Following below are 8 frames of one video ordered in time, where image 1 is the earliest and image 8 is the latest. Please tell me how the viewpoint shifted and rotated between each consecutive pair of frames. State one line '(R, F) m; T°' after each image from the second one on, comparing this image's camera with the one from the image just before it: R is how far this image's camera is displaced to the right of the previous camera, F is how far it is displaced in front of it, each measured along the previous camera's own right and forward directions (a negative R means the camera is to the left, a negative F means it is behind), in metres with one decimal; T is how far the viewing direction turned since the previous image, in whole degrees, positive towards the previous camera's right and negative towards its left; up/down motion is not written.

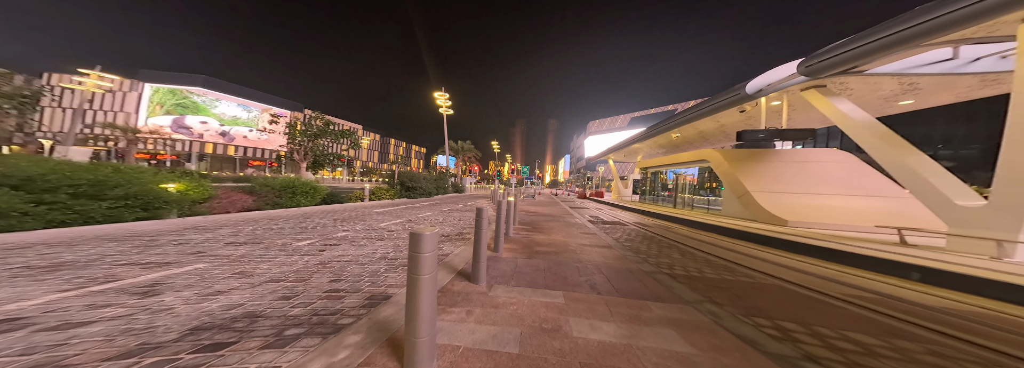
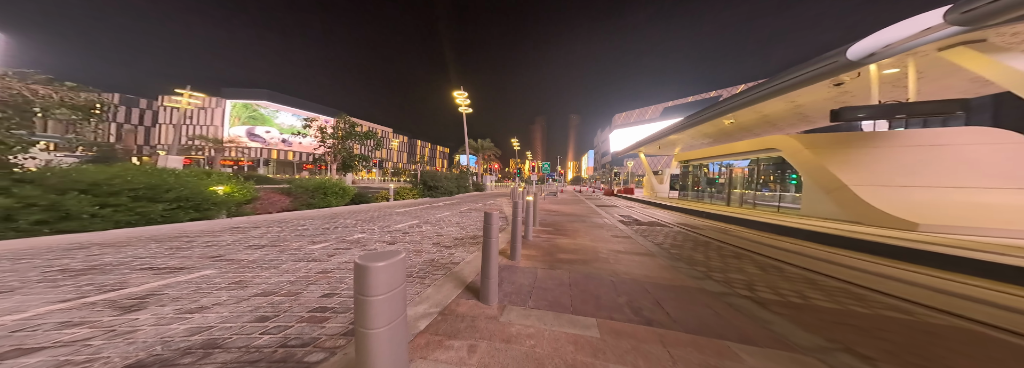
(+0.2, +0.8) m; -8°
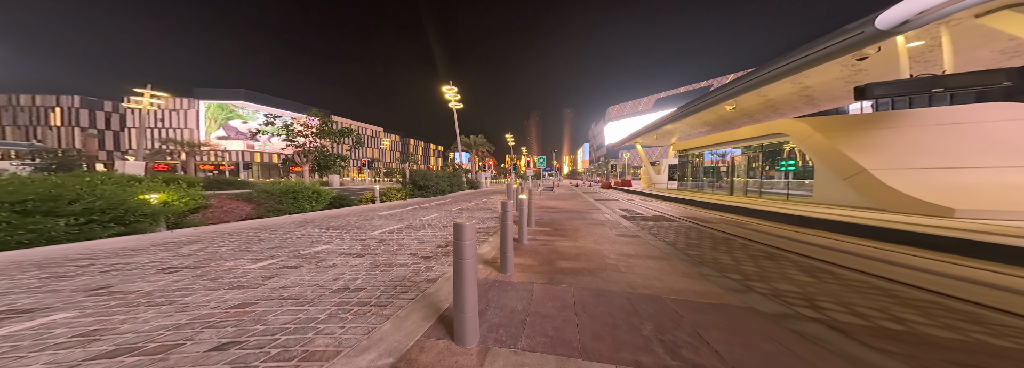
(+0.2, +1.0) m; +1°
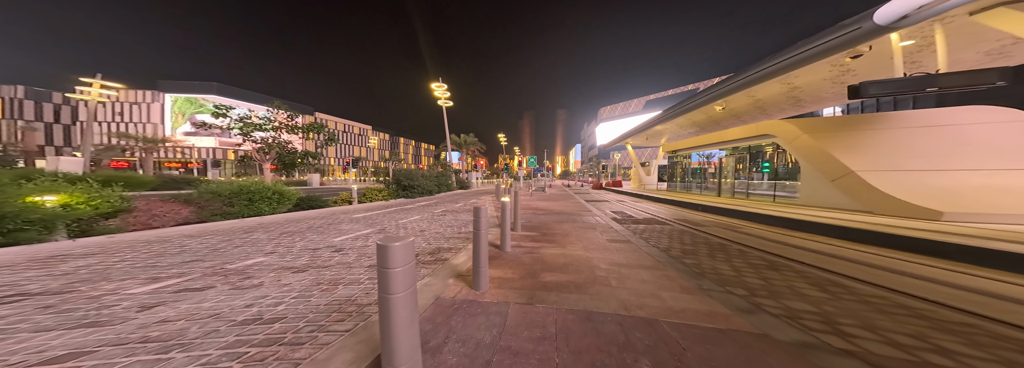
(+0.3, +0.6) m; +2°
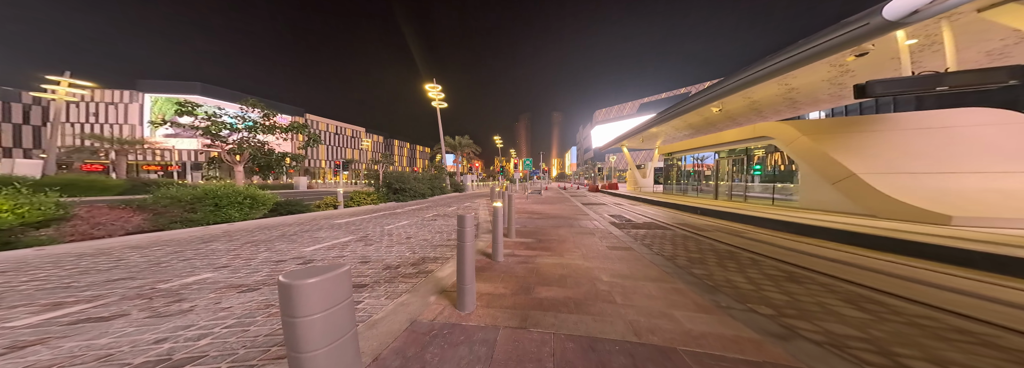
(+0.1, +0.5) m; +1°
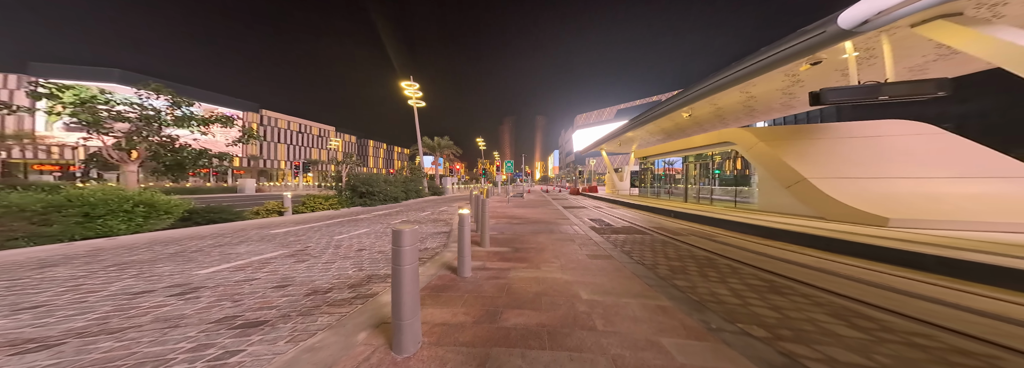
(+0.2, +0.7) m; +6°
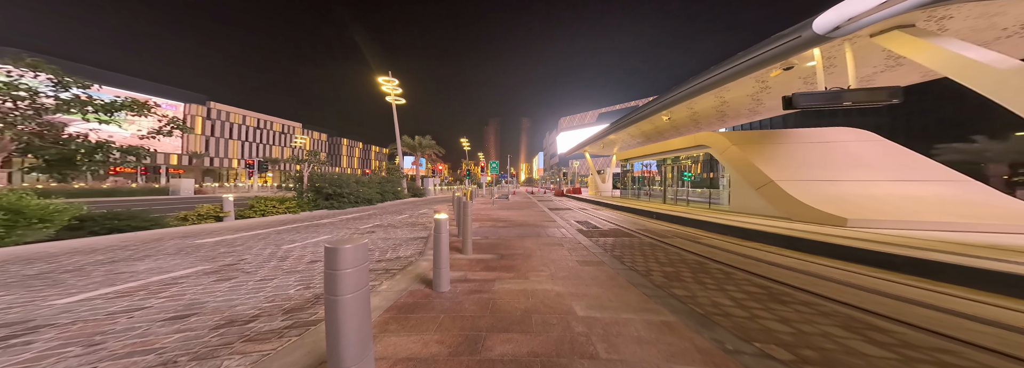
(-0.1, +0.6) m; +5°
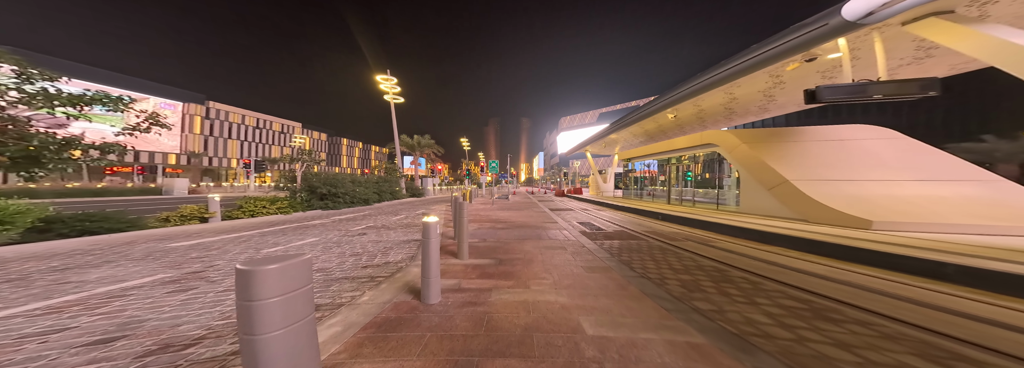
(0.0, +0.5) m; -1°
